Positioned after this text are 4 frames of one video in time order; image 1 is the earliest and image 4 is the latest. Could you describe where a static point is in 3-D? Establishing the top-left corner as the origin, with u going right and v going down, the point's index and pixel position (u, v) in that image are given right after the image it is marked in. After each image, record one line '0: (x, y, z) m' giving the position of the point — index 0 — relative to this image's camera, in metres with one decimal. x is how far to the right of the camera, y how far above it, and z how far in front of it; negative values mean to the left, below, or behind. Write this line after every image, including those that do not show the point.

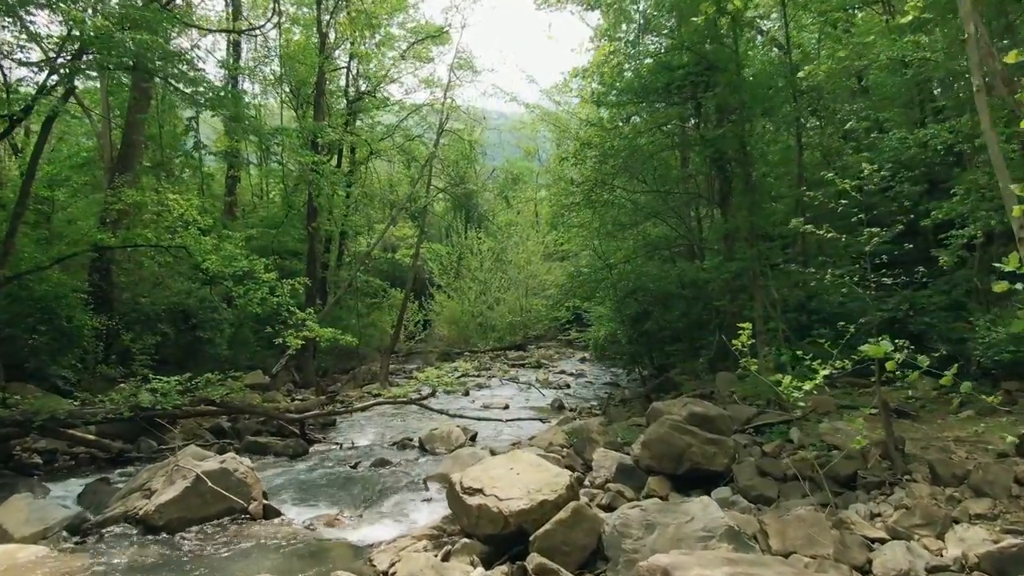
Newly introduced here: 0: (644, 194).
0: (+3.0, +2.1, +14.2) m
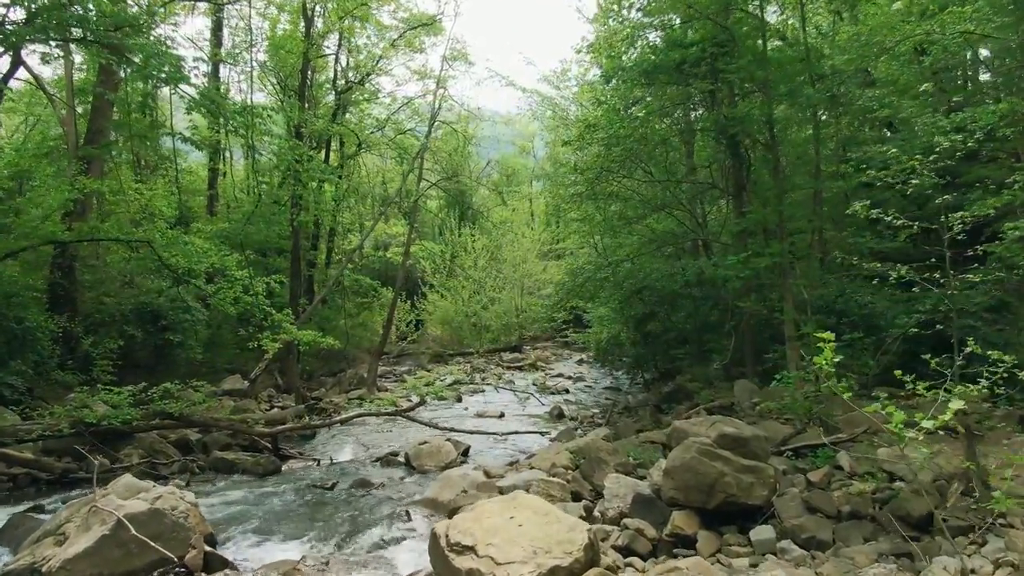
0: (+3.0, +2.1, +13.1) m
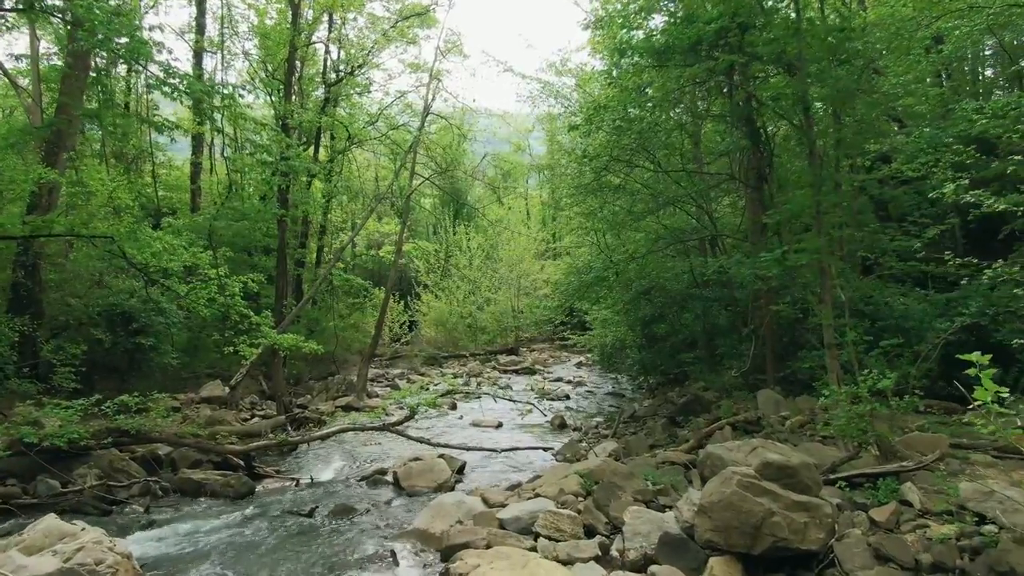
0: (+2.9, +2.1, +12.2) m
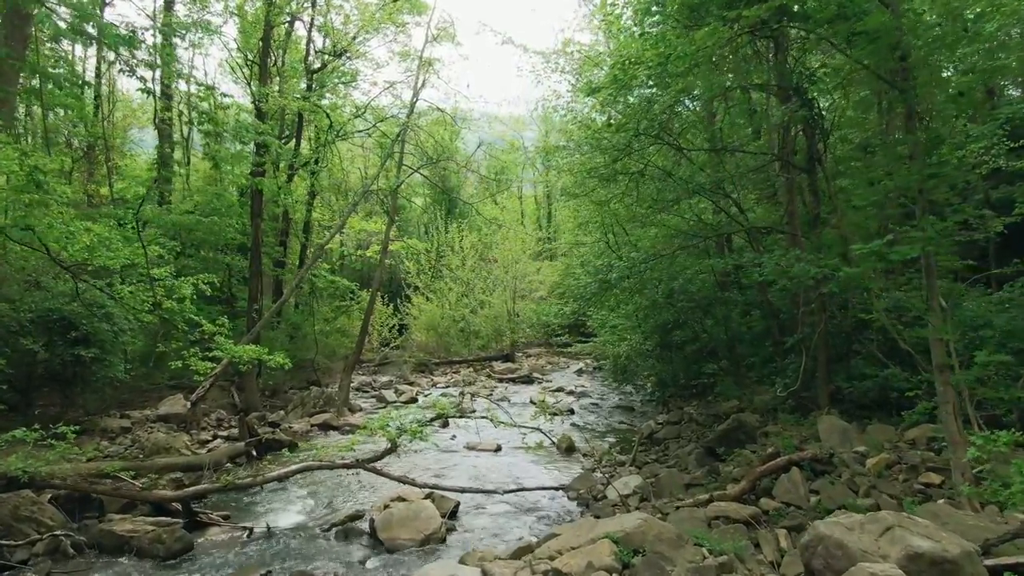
0: (+3.0, +2.1, +10.5) m
